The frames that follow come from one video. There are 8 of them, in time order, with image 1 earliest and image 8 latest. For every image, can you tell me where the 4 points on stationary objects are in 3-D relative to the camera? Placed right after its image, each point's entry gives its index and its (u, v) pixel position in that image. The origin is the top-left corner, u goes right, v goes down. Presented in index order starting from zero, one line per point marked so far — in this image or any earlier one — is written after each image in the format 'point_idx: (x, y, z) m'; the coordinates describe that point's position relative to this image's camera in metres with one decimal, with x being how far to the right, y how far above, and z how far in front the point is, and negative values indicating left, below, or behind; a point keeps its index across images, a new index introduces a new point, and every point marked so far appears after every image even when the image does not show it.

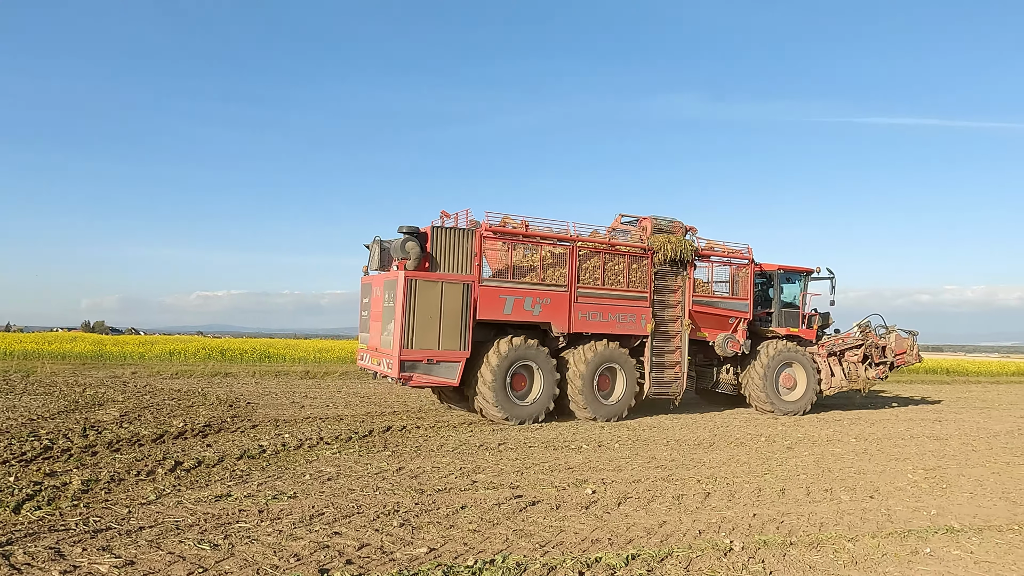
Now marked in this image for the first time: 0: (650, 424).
0: (+2.2, -2.2, +10.8) m
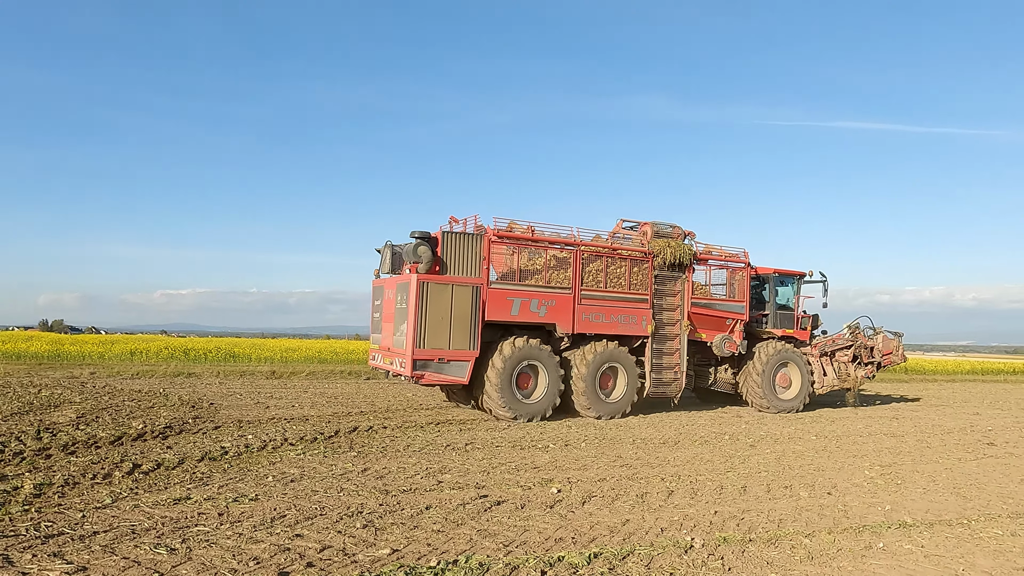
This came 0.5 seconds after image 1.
0: (+1.7, -2.2, +10.9) m
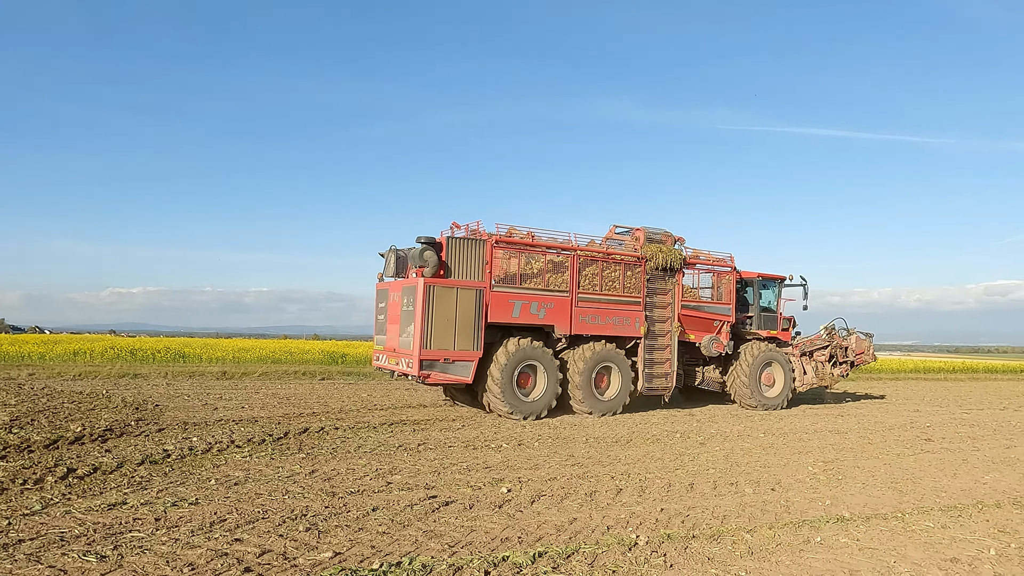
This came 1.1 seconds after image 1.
0: (+1.0, -2.2, +10.9) m
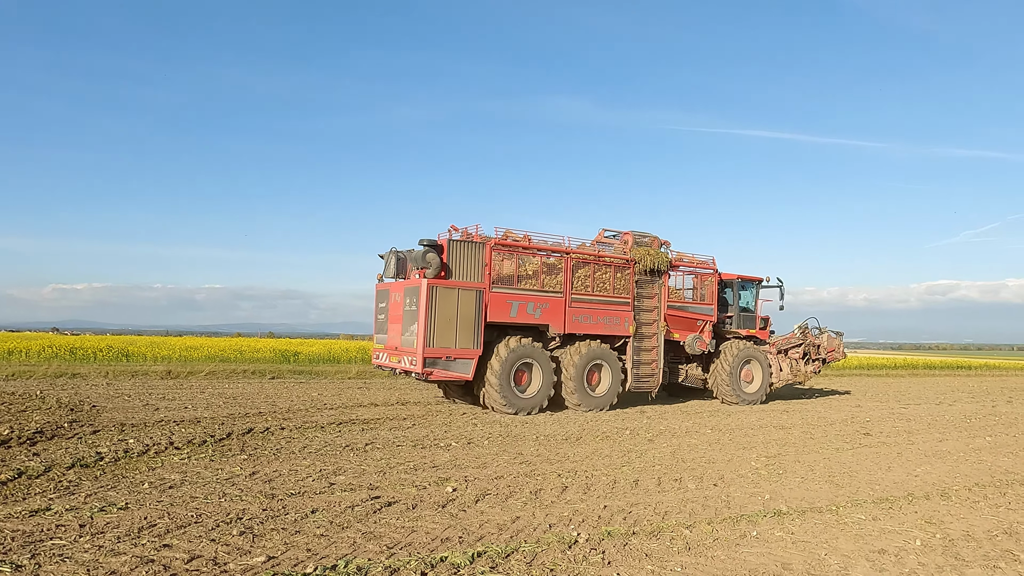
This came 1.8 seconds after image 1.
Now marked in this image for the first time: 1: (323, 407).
0: (+0.2, -2.1, +11.0) m
1: (-3.3, -2.1, +12.0) m
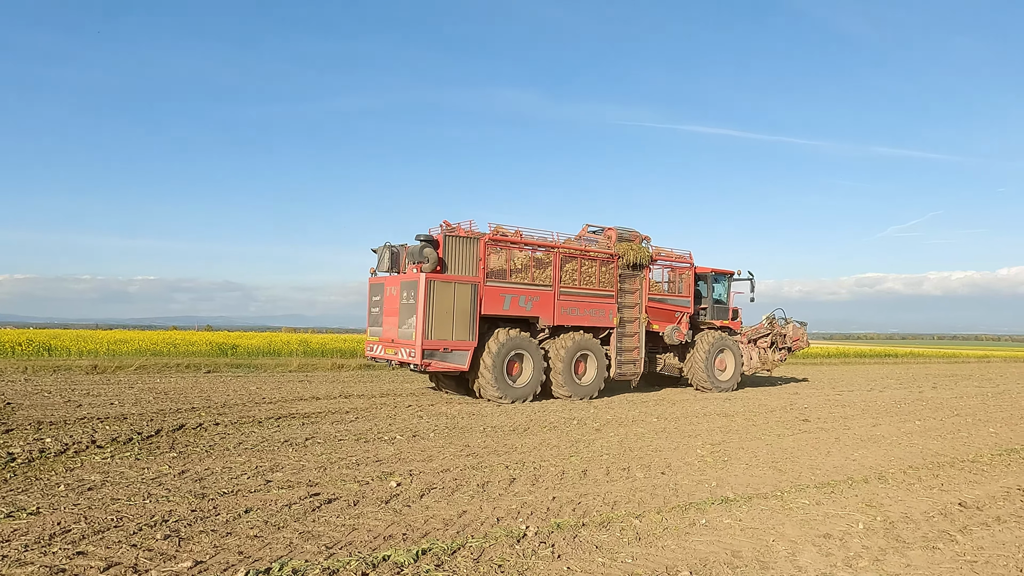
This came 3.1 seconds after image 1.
0: (-0.7, -2.0, +10.8) m
1: (-4.3, -1.9, +11.5) m
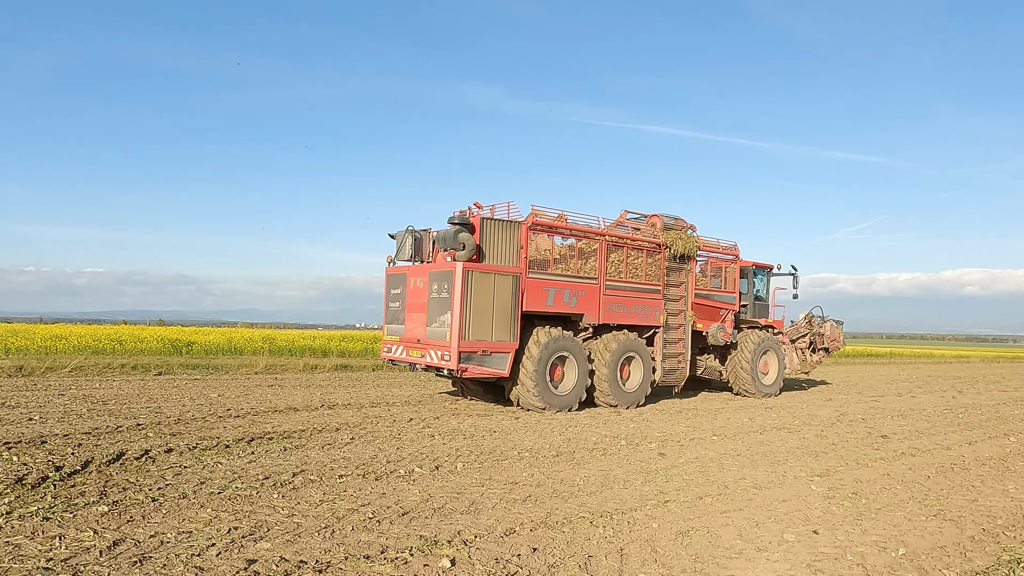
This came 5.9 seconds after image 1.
0: (-0.3, -1.8, +8.7) m
1: (-3.9, -1.7, +9.2) m
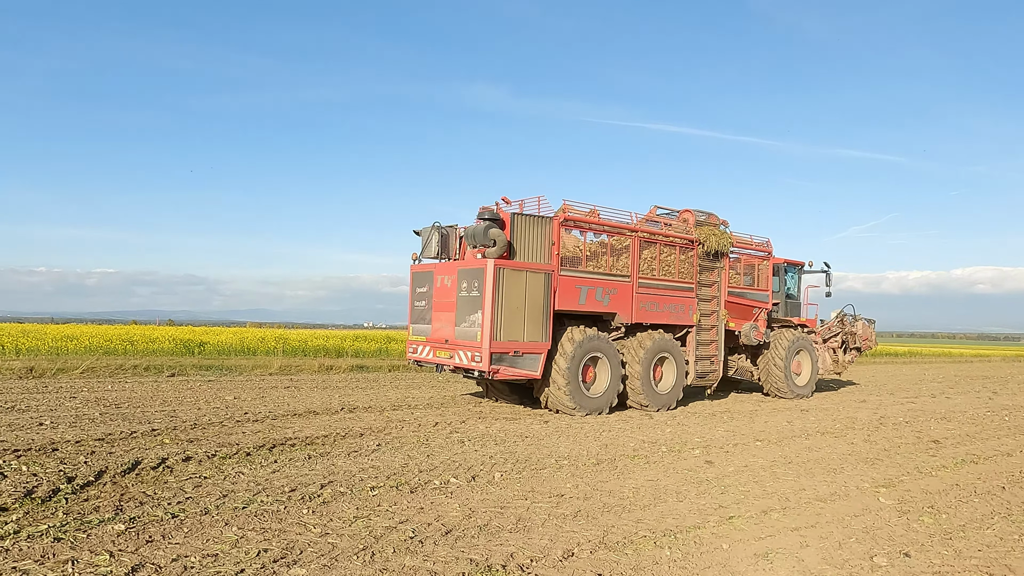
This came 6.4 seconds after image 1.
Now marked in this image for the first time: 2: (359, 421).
0: (+0.1, -1.8, +8.2) m
1: (-3.5, -1.7, +8.8) m
2: (-2.1, -1.8, +9.2) m
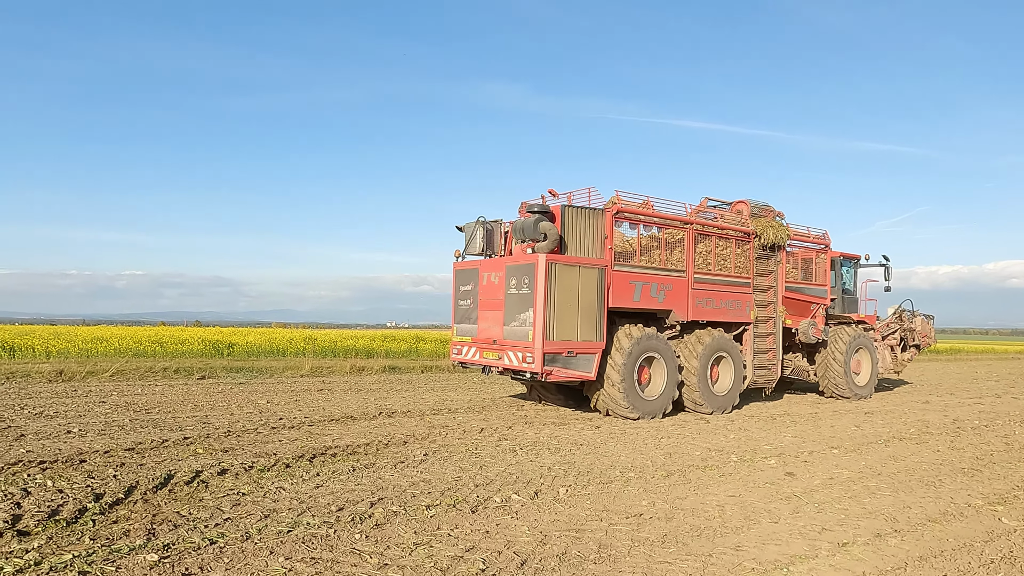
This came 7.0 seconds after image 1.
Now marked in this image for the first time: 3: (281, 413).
0: (+0.7, -1.7, +7.6) m
1: (-2.9, -1.6, +8.3) m
2: (-1.4, -1.7, +8.6) m
3: (-3.1, -1.7, +9.3) m
